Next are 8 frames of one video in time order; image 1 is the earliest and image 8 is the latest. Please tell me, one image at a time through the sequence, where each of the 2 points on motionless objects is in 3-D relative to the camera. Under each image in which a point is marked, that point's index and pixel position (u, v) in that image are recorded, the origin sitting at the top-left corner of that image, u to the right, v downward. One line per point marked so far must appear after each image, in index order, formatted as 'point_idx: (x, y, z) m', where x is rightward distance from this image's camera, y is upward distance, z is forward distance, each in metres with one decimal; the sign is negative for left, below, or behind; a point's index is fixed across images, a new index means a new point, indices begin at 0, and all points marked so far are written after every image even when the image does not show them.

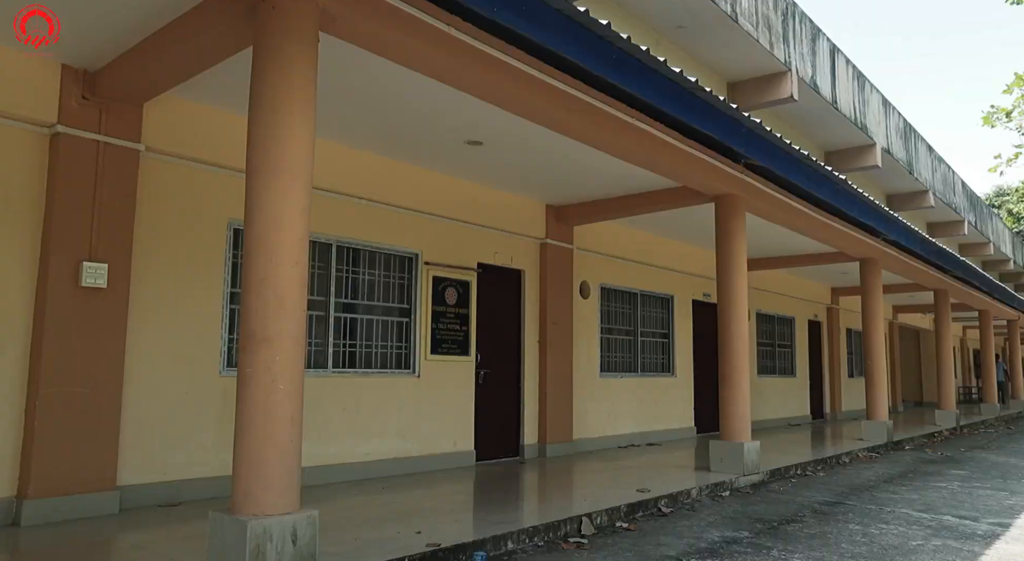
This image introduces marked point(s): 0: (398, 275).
0: (-1.1, +0.1, +7.5) m
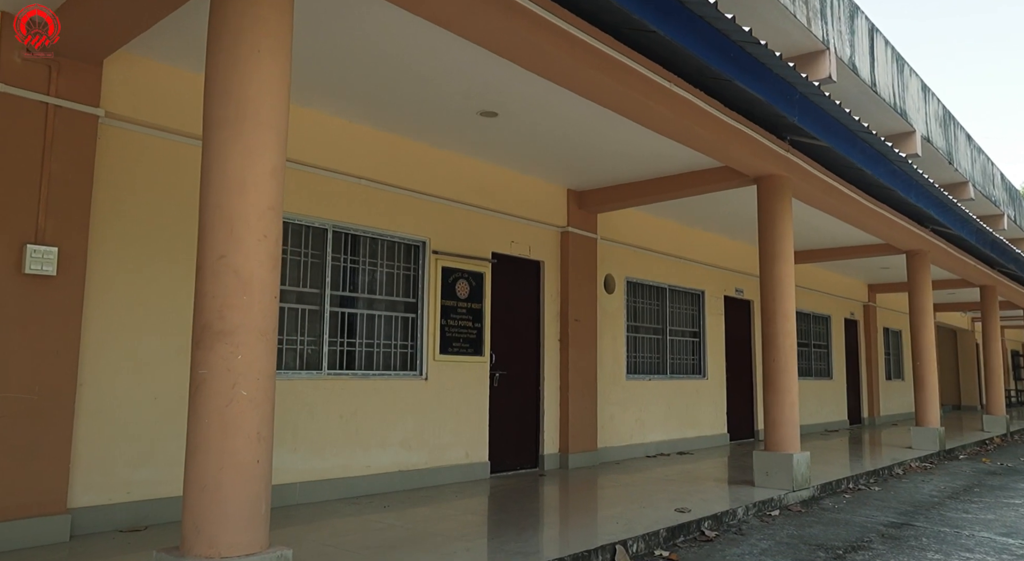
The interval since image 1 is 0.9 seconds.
0: (-1.0, +0.1, +6.8) m
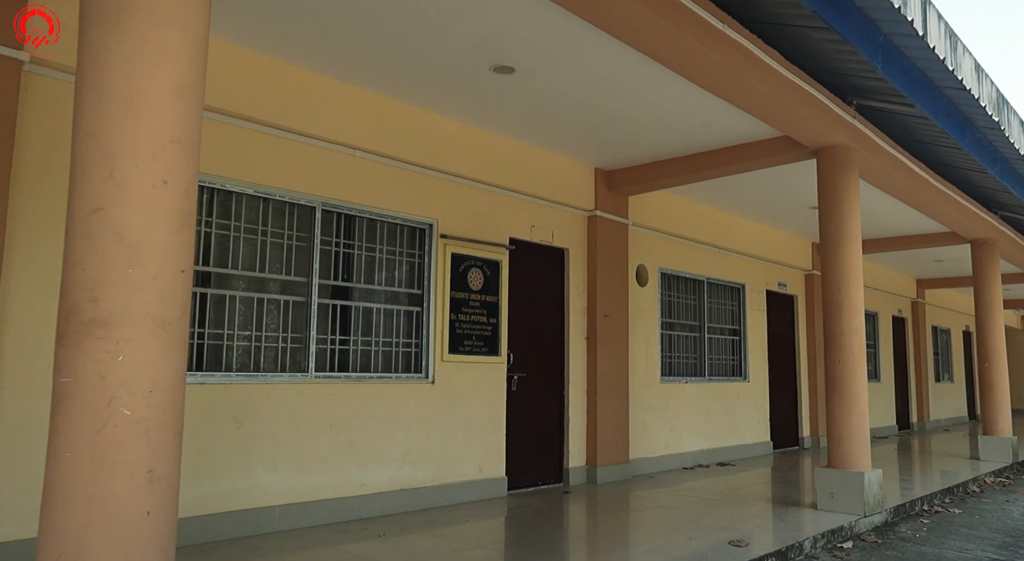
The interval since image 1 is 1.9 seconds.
0: (-0.8, +0.2, +5.8) m
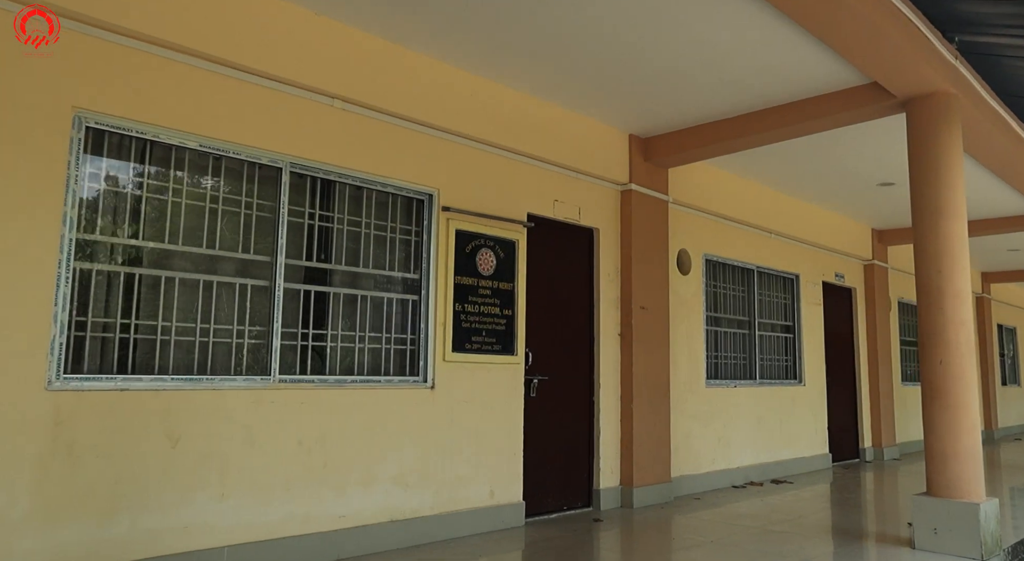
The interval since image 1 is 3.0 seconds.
0: (-0.7, +0.3, +4.8) m
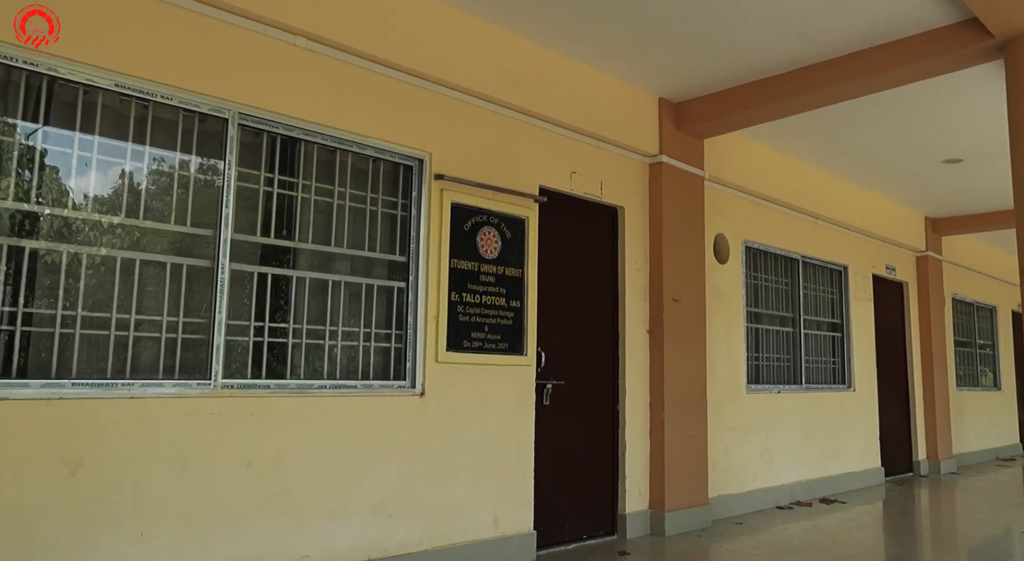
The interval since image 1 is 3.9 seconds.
0: (-0.7, +0.4, +3.9) m
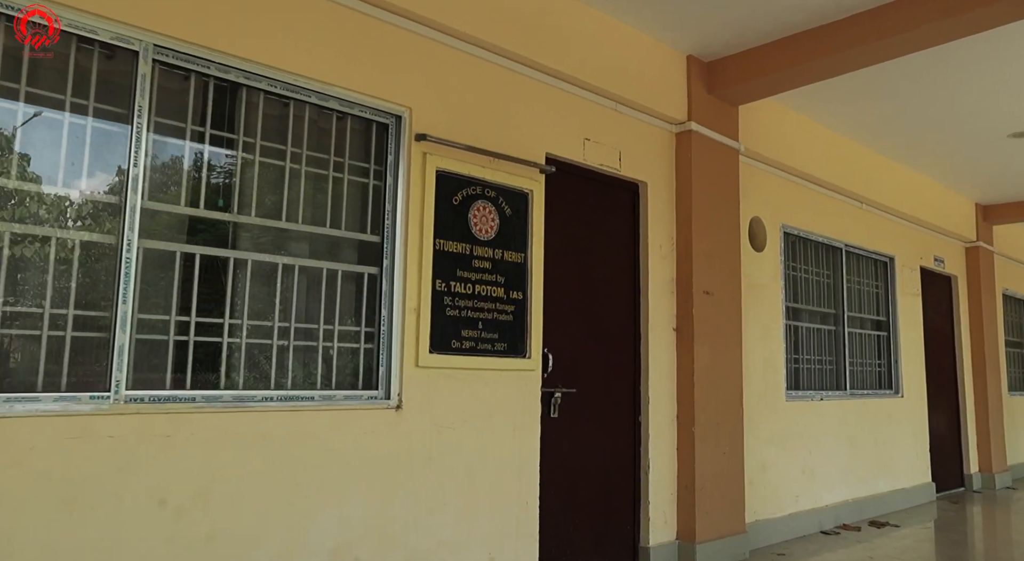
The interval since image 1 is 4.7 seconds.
0: (-0.7, +0.5, +3.2) m
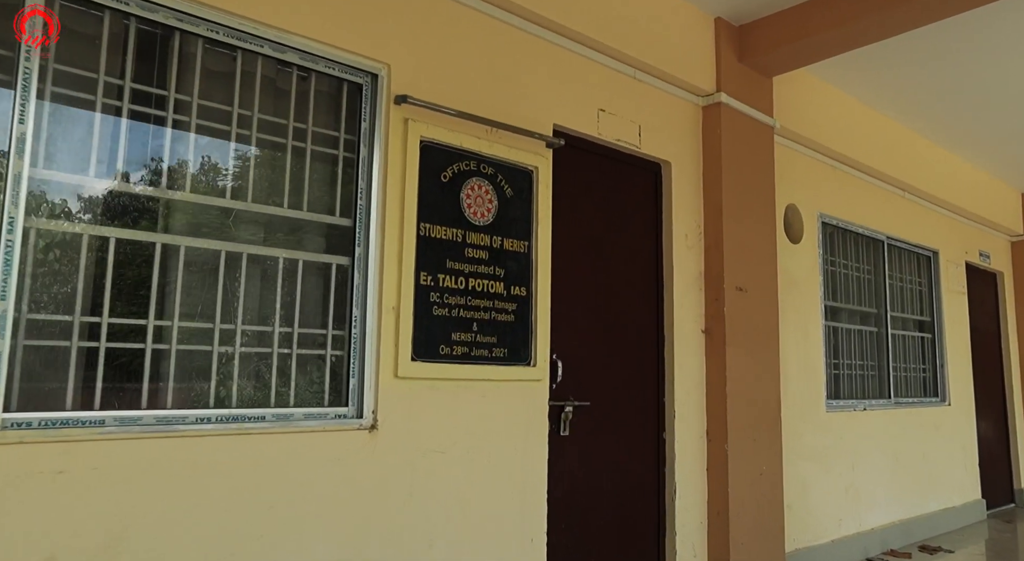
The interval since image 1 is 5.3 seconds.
0: (-0.7, +0.5, +2.6) m
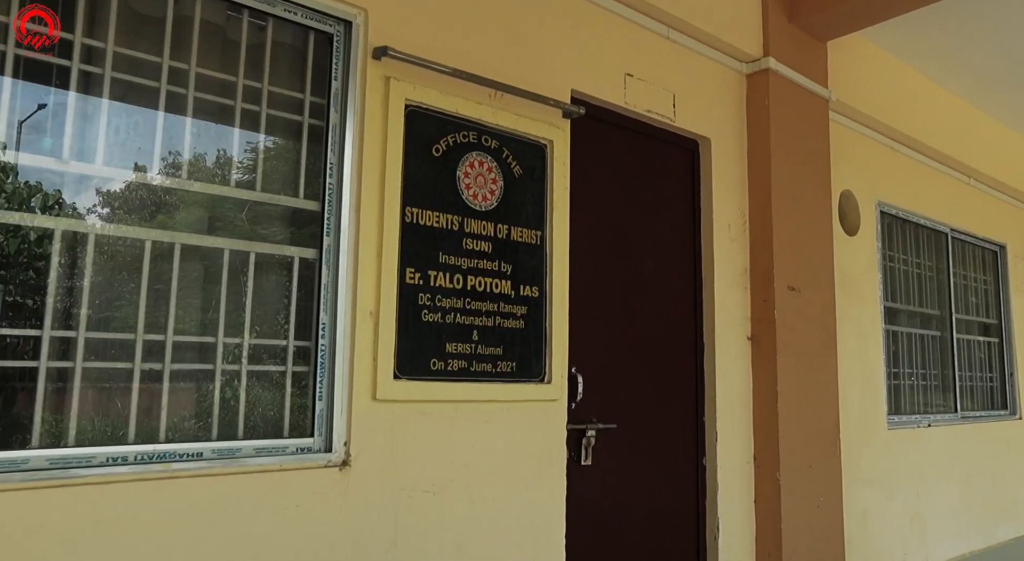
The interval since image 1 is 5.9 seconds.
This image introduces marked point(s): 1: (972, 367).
0: (-0.7, +0.5, +2.1) m
1: (+3.1, -0.6, +5.0) m
